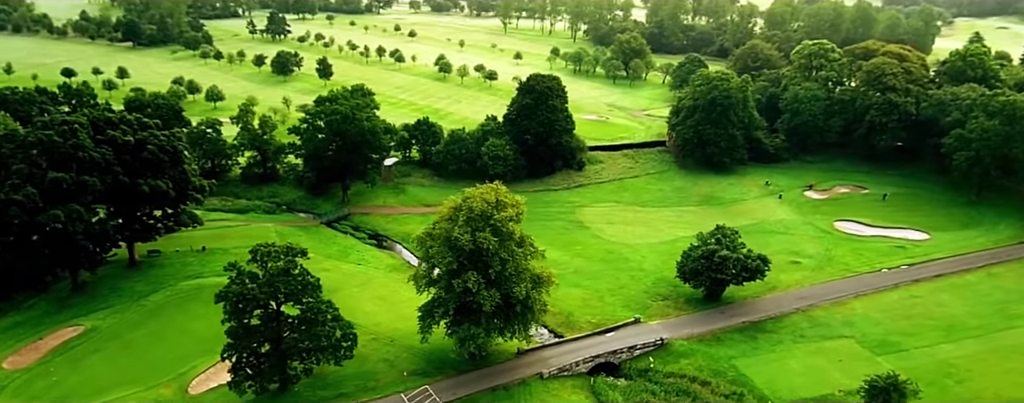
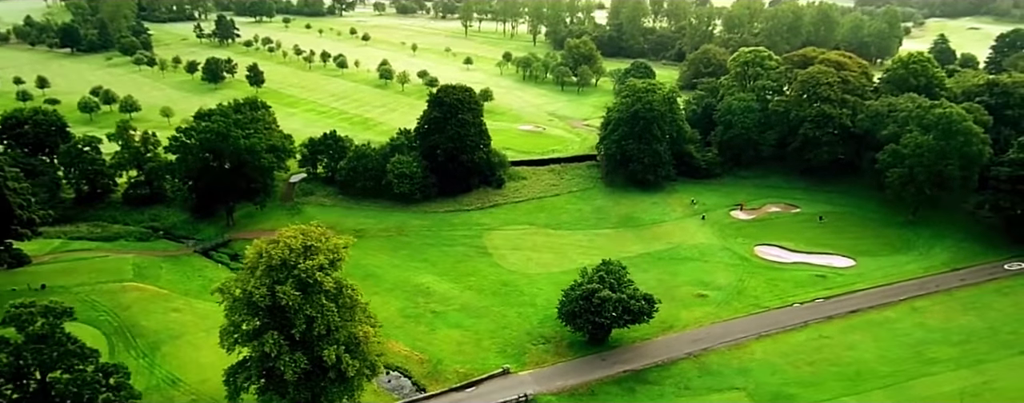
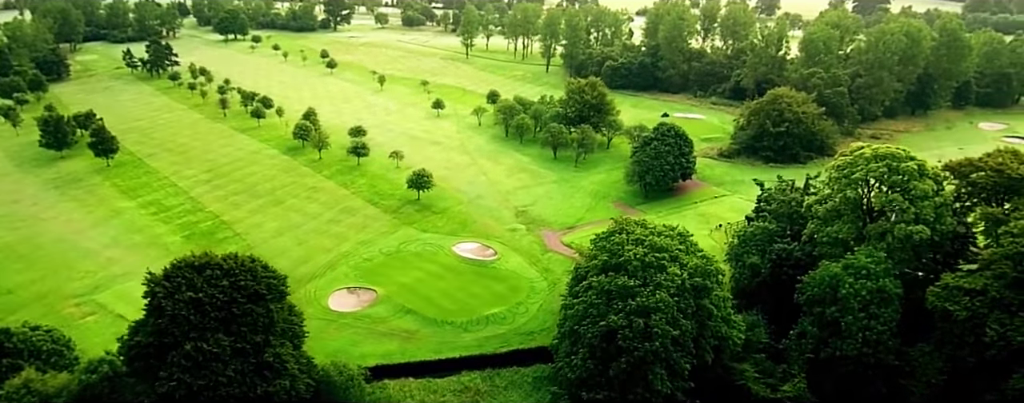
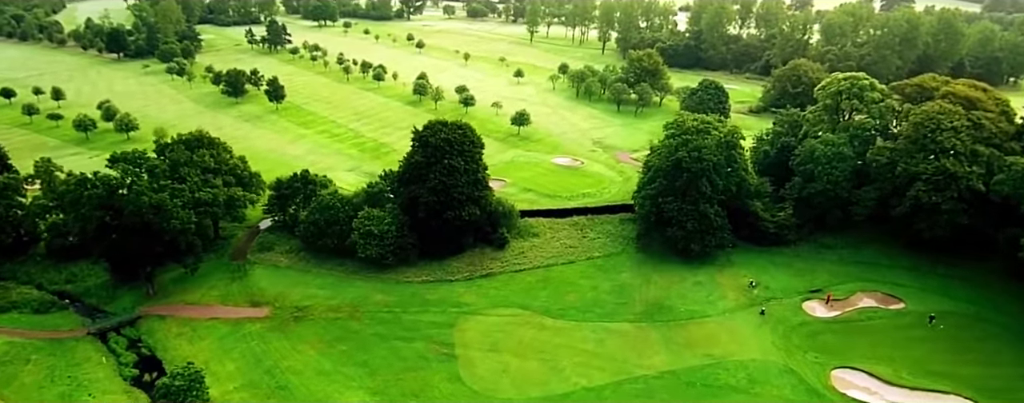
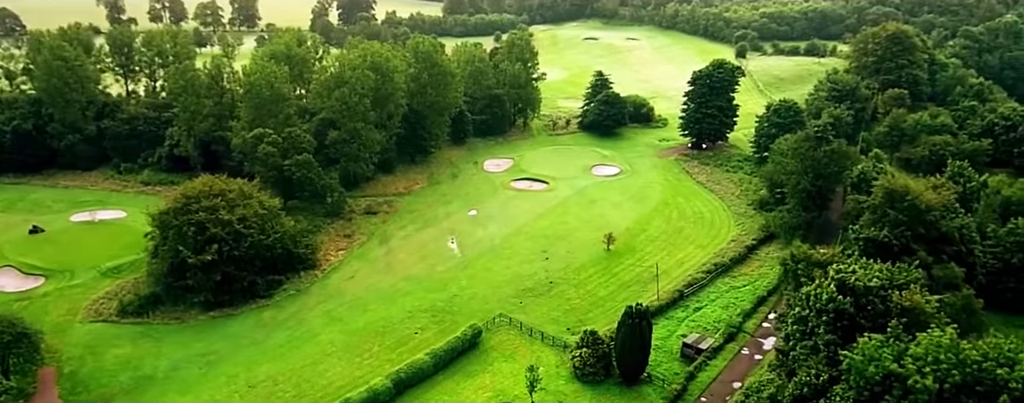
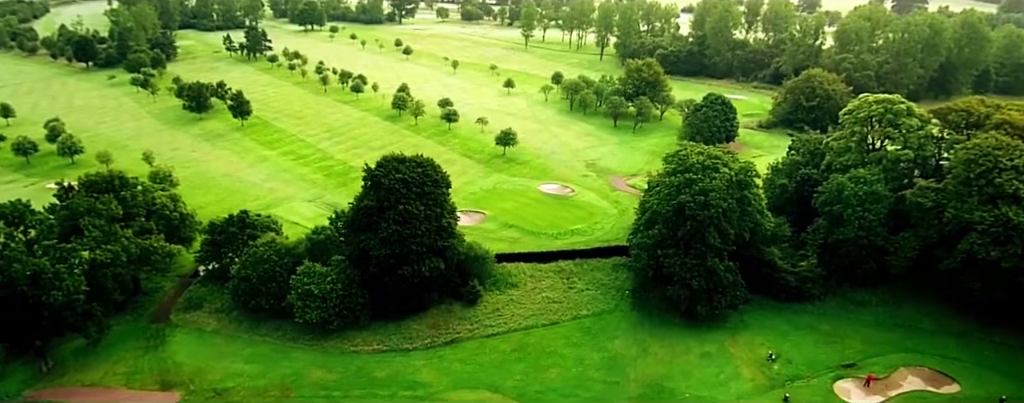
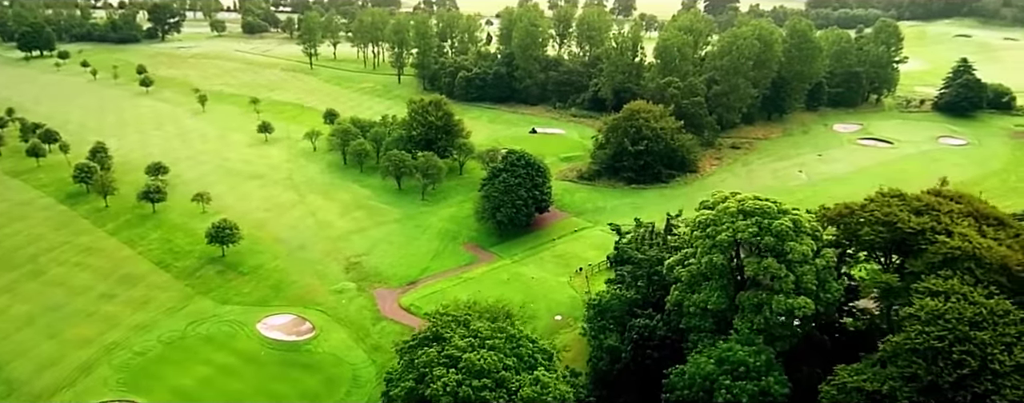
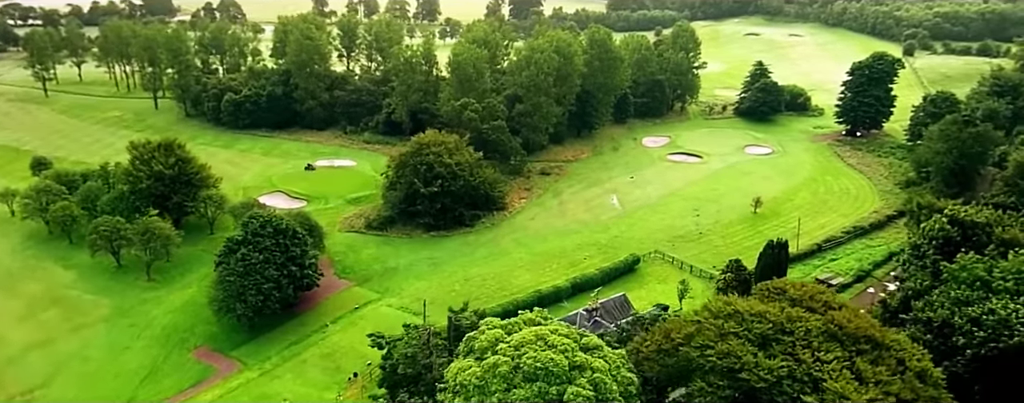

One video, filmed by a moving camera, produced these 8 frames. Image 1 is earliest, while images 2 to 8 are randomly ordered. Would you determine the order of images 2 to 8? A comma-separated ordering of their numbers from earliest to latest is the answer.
2, 4, 6, 3, 7, 8, 5
